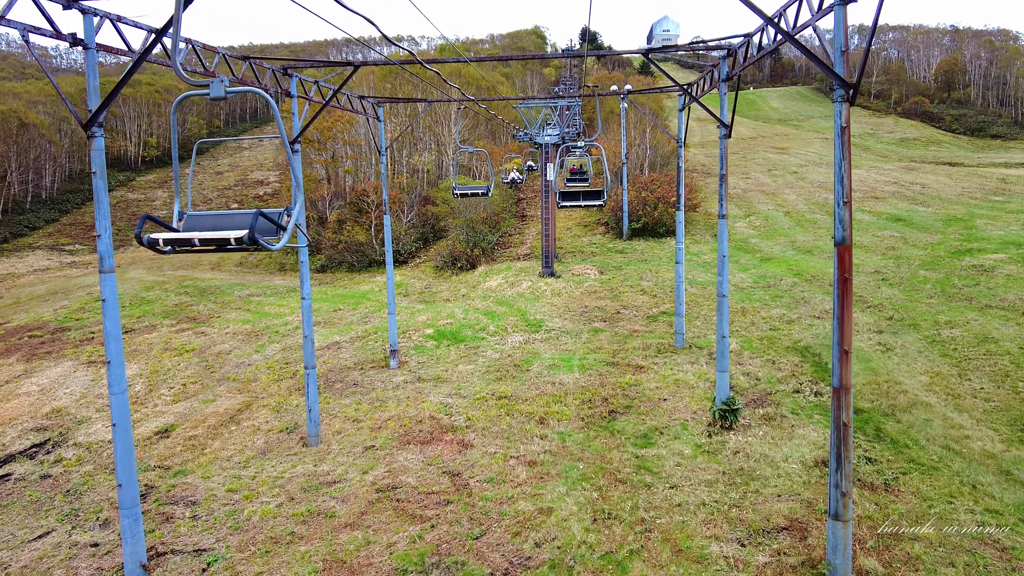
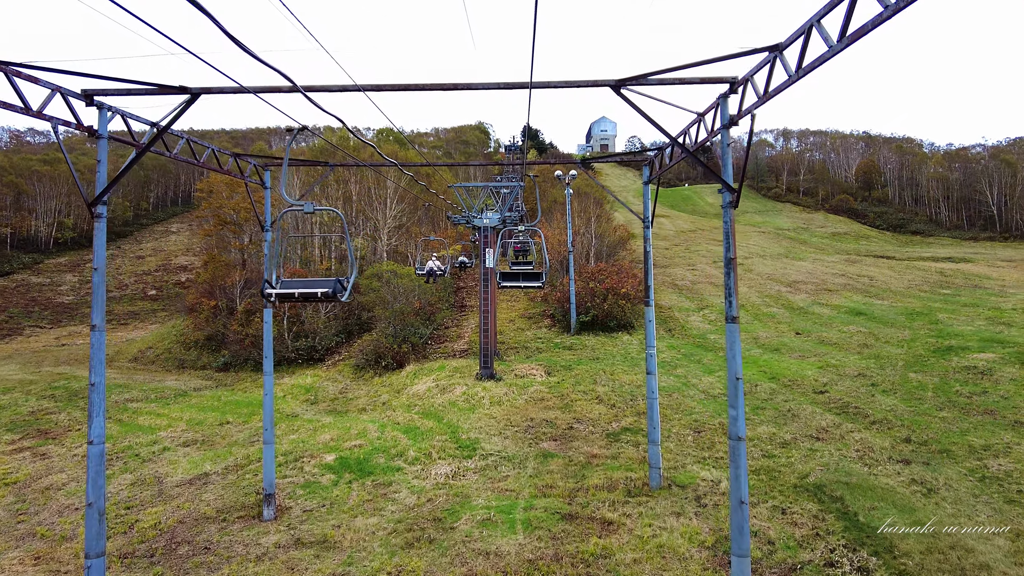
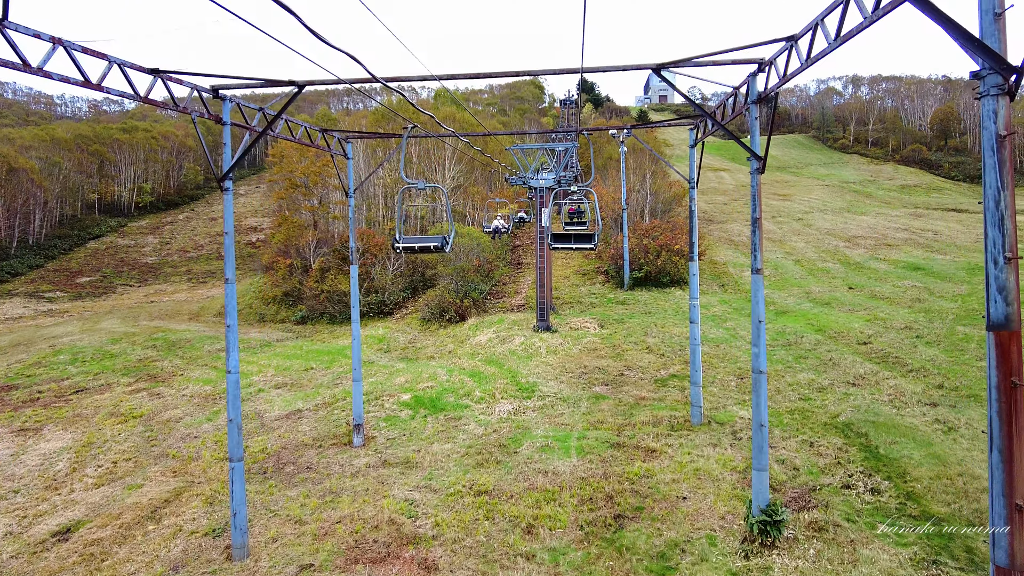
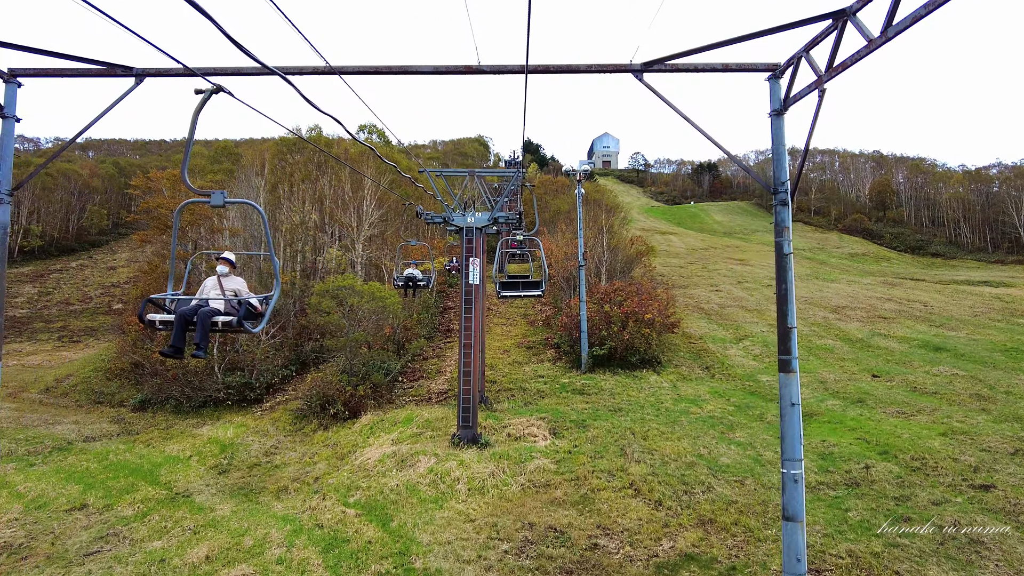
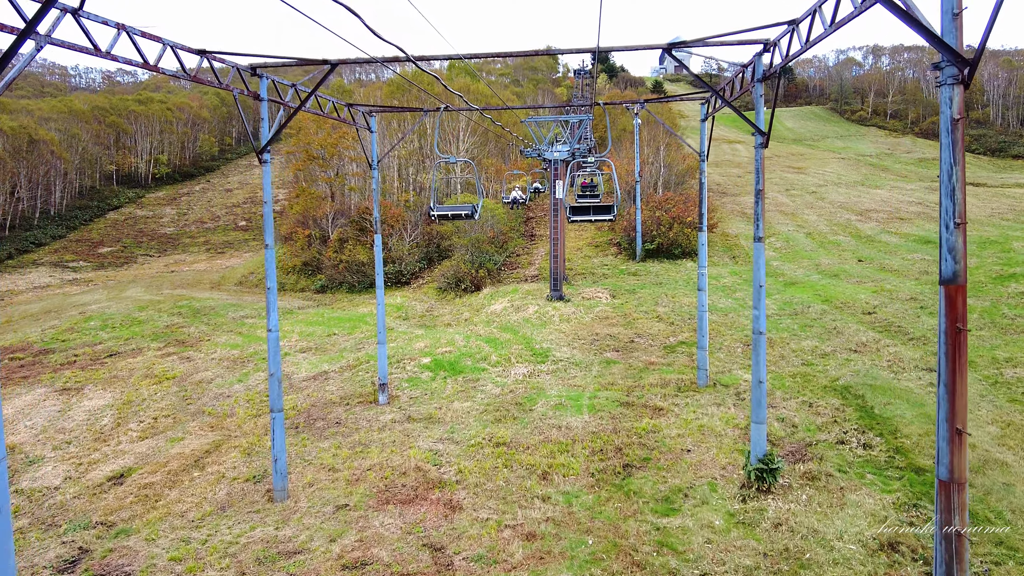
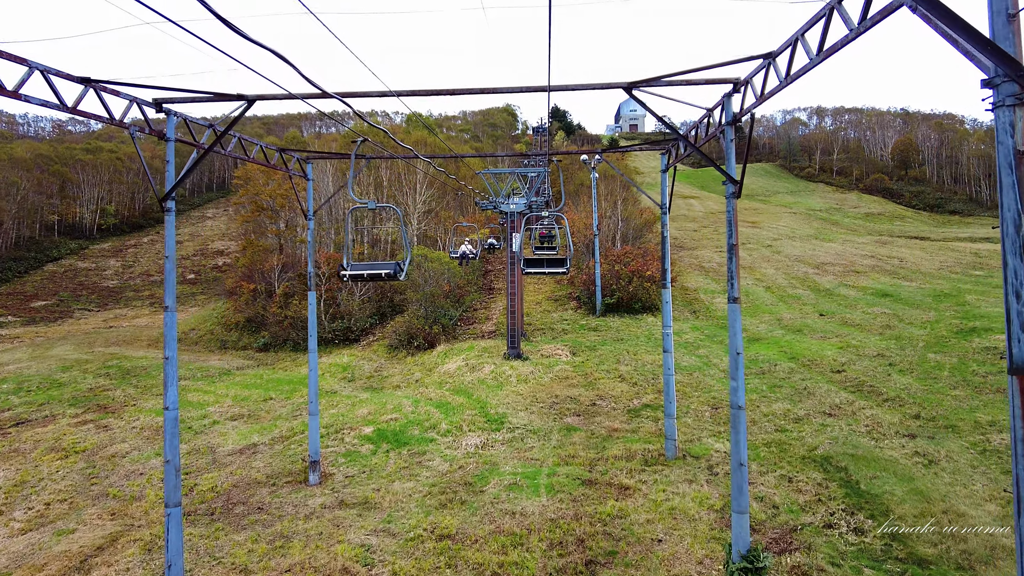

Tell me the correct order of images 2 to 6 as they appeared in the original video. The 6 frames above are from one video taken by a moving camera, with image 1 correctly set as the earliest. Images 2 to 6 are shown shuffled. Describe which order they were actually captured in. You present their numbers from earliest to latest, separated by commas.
5, 3, 6, 2, 4
